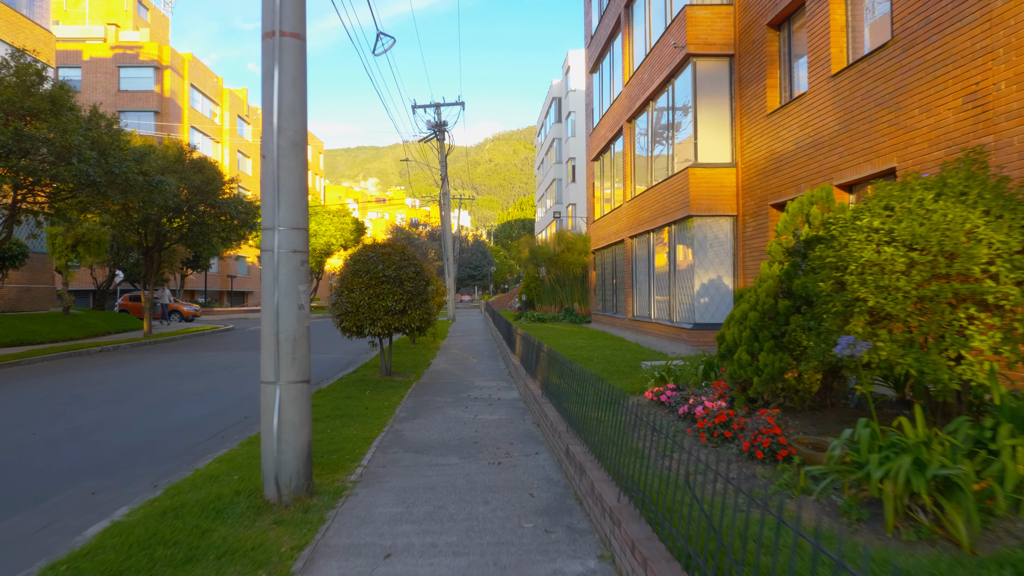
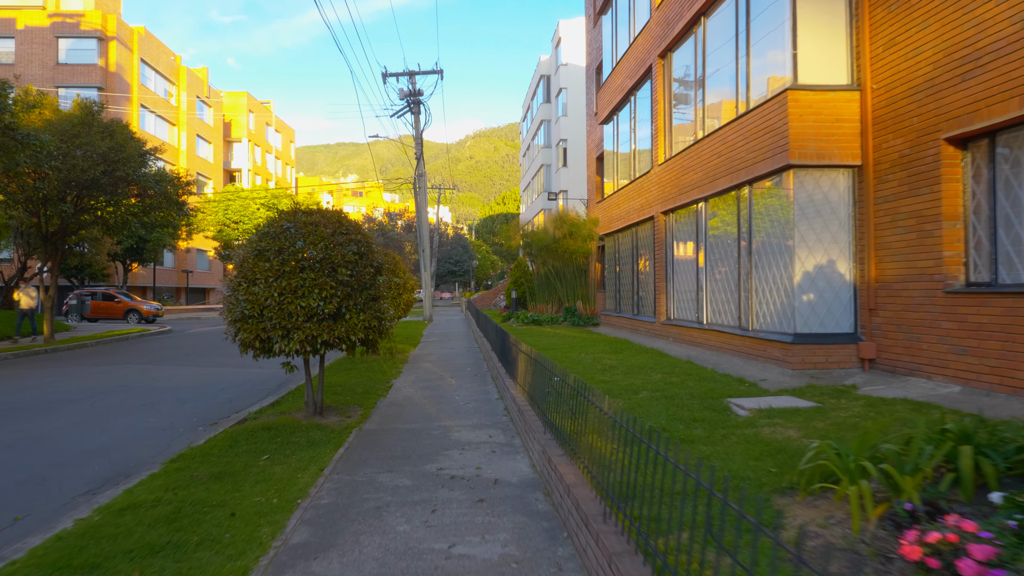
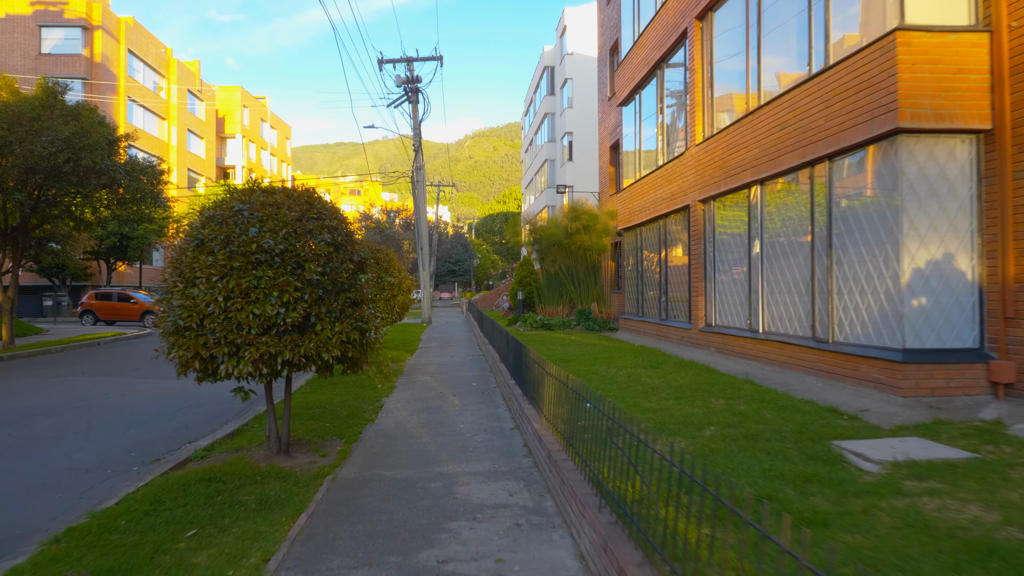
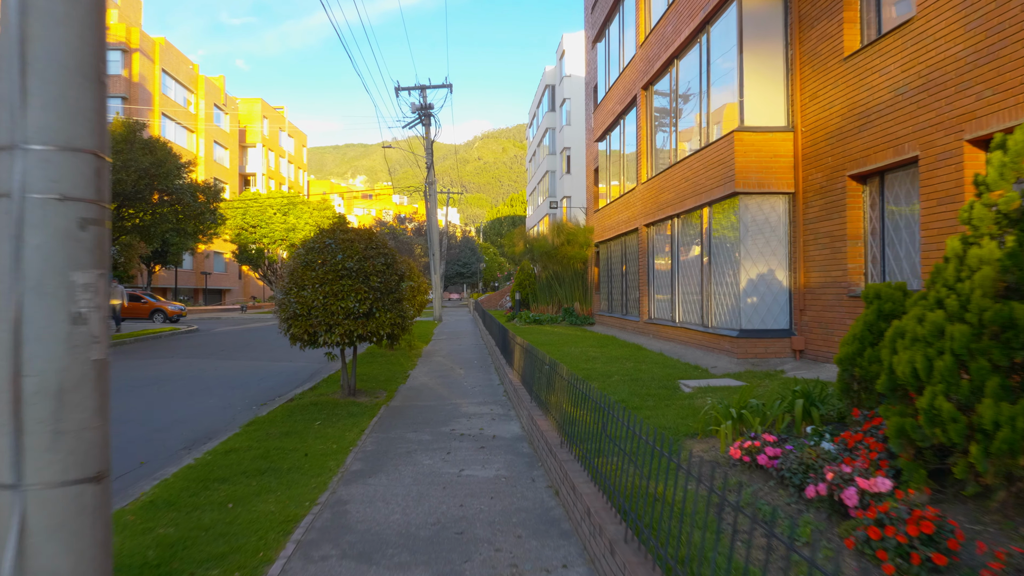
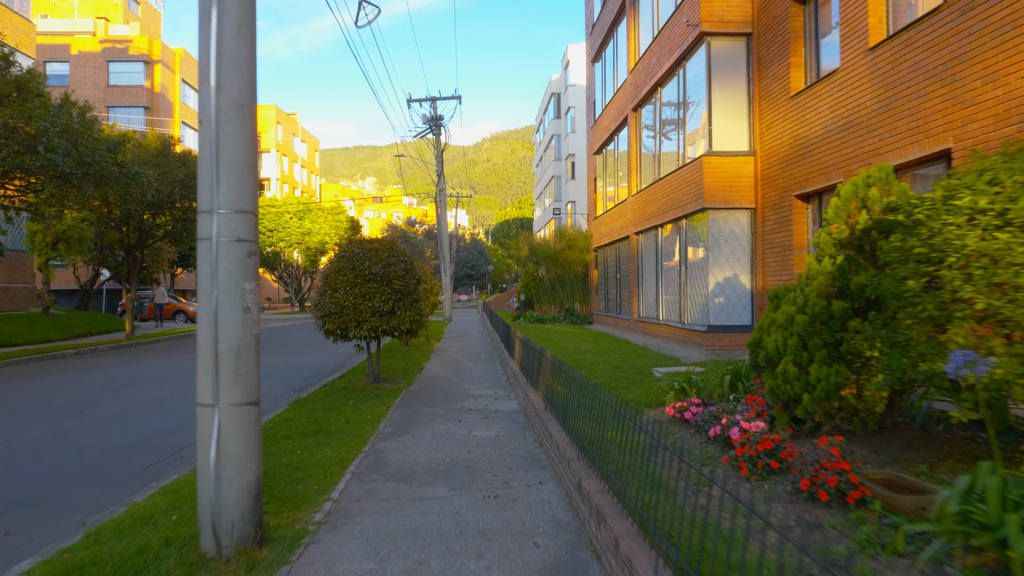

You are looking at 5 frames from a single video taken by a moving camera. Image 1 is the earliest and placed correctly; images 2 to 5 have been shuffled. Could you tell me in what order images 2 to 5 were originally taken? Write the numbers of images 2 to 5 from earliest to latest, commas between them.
5, 4, 2, 3
